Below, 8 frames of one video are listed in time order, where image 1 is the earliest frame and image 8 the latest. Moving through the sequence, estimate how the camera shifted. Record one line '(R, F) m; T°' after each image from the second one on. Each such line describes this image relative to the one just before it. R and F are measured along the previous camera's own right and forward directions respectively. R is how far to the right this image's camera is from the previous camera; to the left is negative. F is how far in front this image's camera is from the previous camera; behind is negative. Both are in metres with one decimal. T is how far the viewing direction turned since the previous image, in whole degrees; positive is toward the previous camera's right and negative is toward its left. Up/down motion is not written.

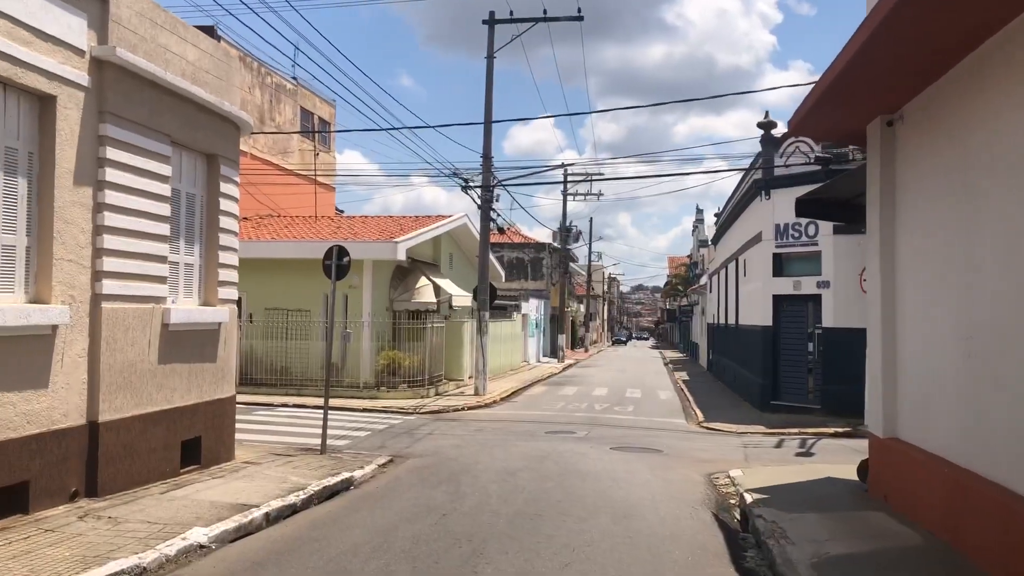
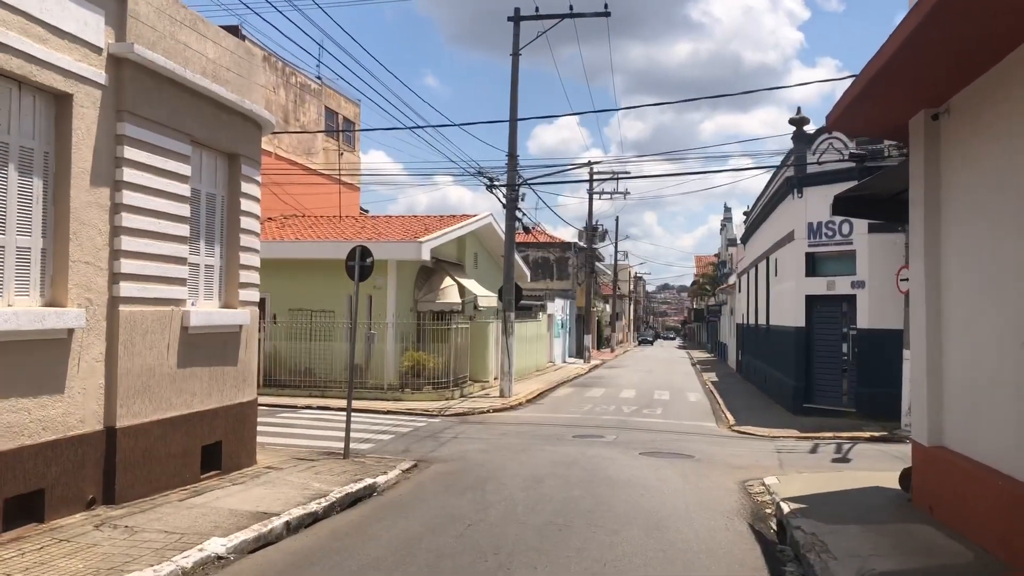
(0.0, +0.3) m; -2°
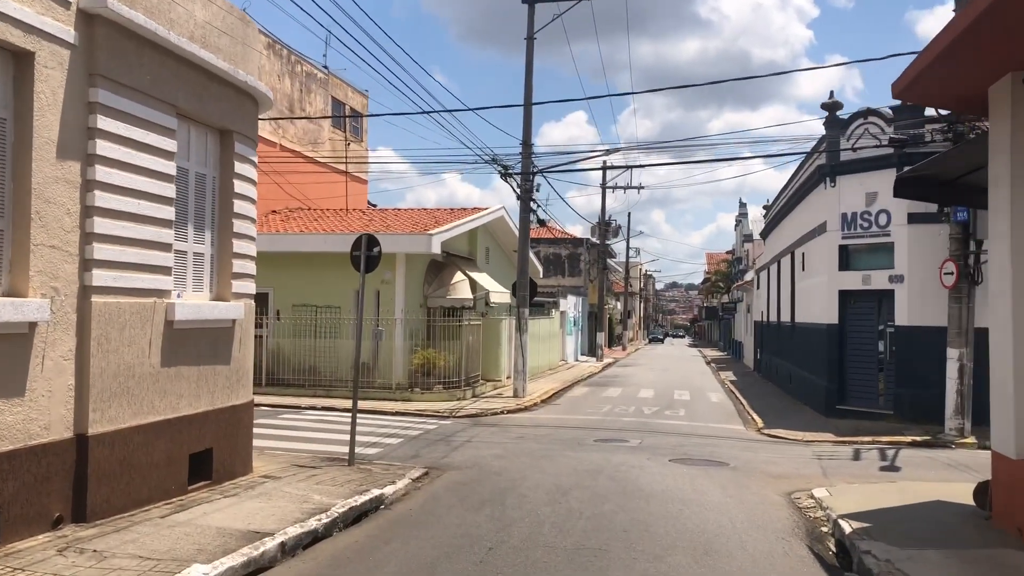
(-0.1, +1.0) m; 0°
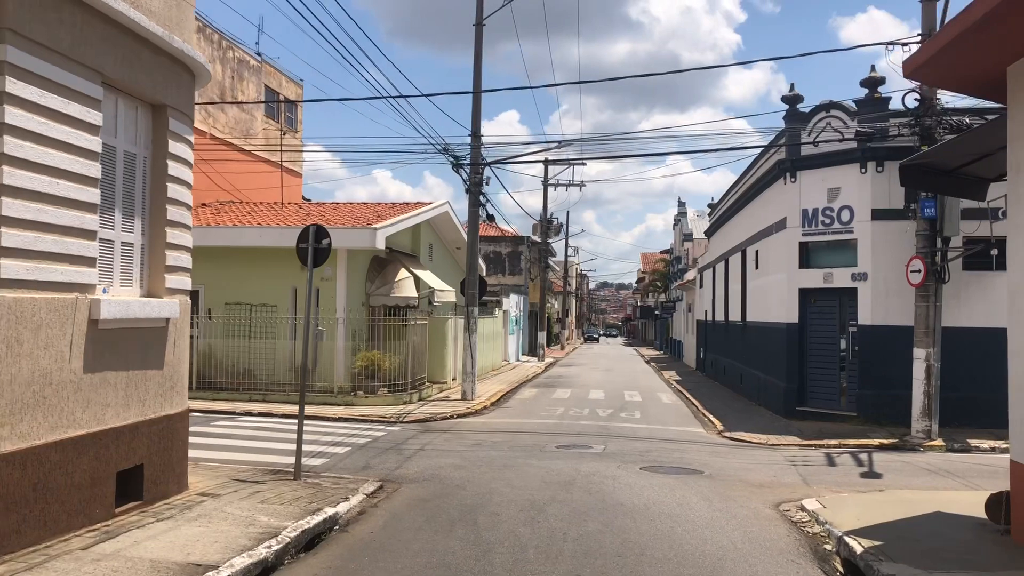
(-0.3, +0.9) m; +4°
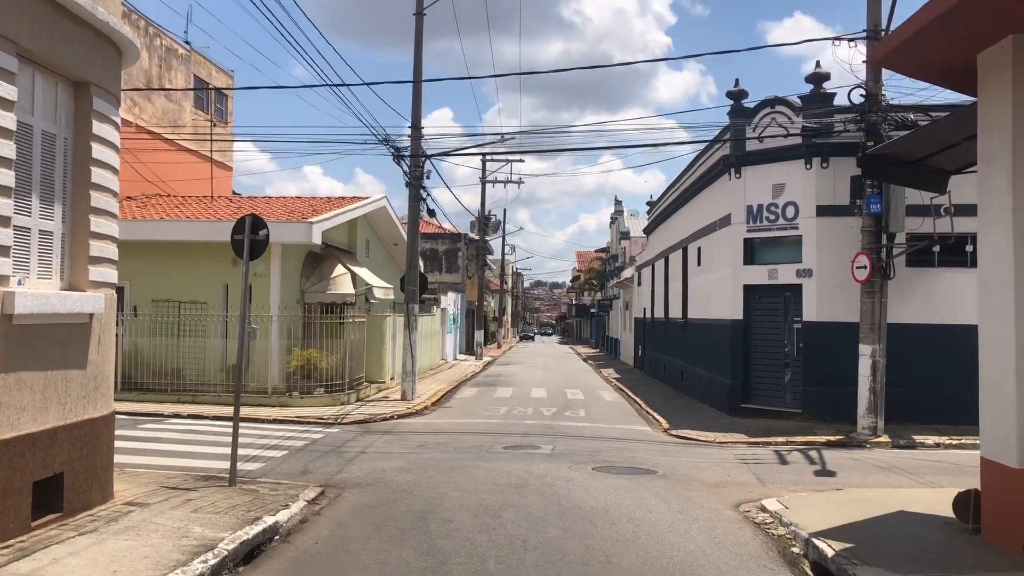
(-0.2, +0.4) m; +4°
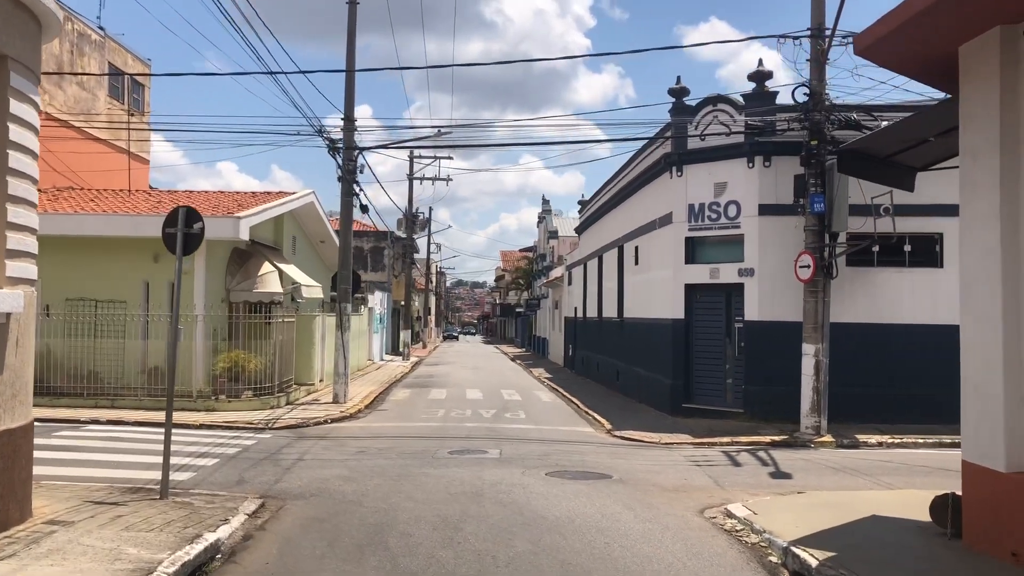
(-0.3, +0.5) m; +5°
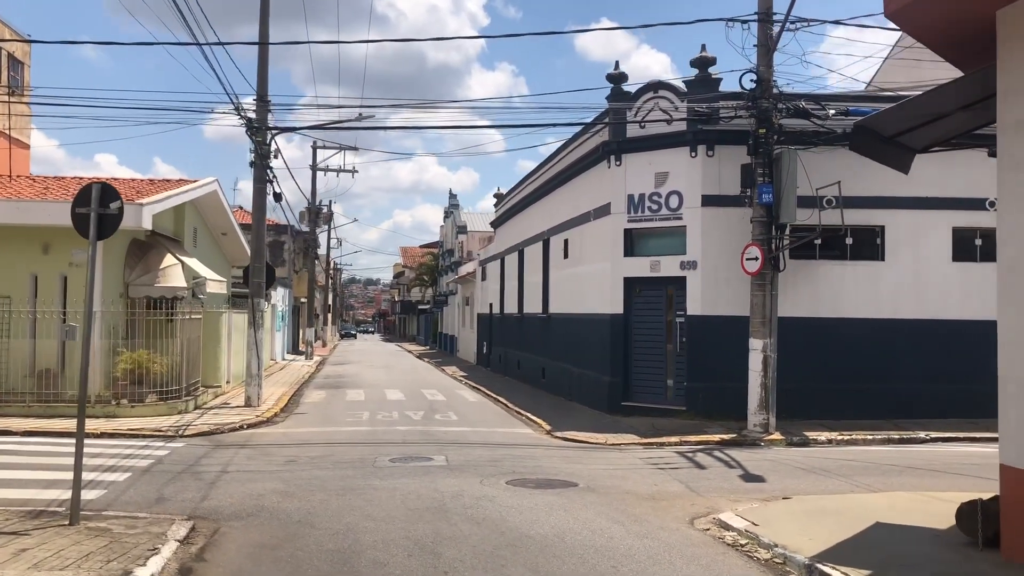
(-0.6, +0.9) m; +7°
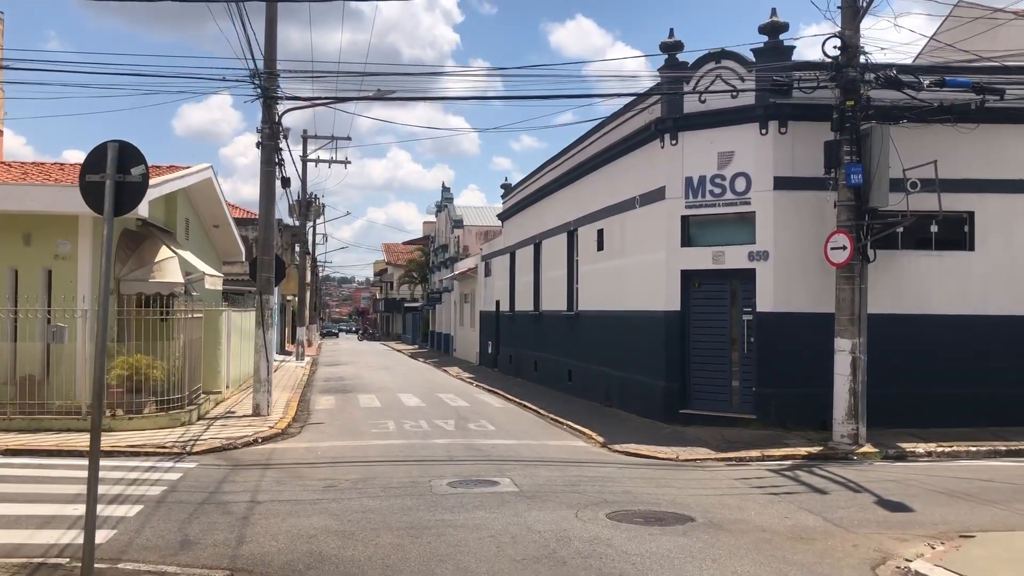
(-1.1, +1.7) m; +2°
